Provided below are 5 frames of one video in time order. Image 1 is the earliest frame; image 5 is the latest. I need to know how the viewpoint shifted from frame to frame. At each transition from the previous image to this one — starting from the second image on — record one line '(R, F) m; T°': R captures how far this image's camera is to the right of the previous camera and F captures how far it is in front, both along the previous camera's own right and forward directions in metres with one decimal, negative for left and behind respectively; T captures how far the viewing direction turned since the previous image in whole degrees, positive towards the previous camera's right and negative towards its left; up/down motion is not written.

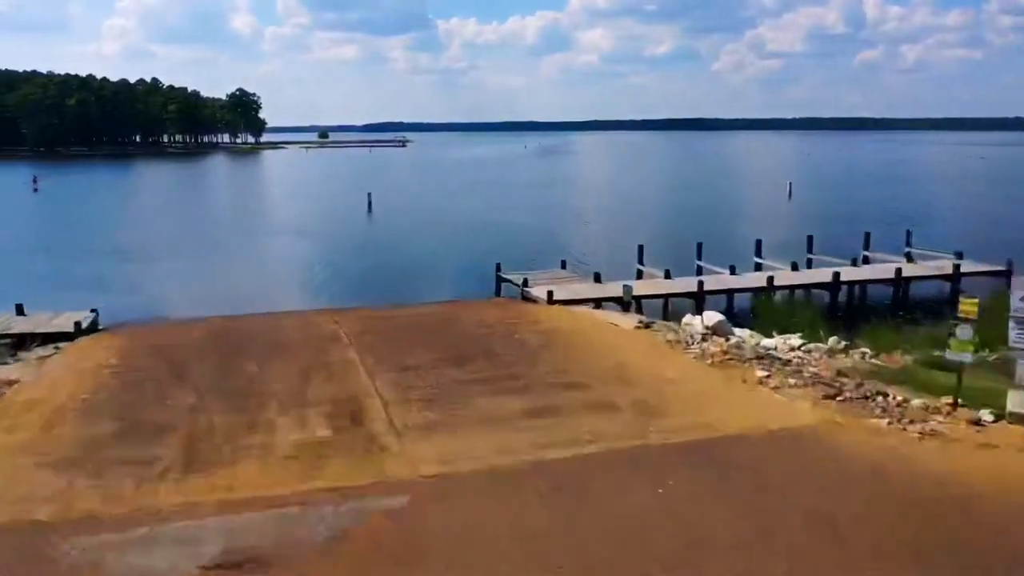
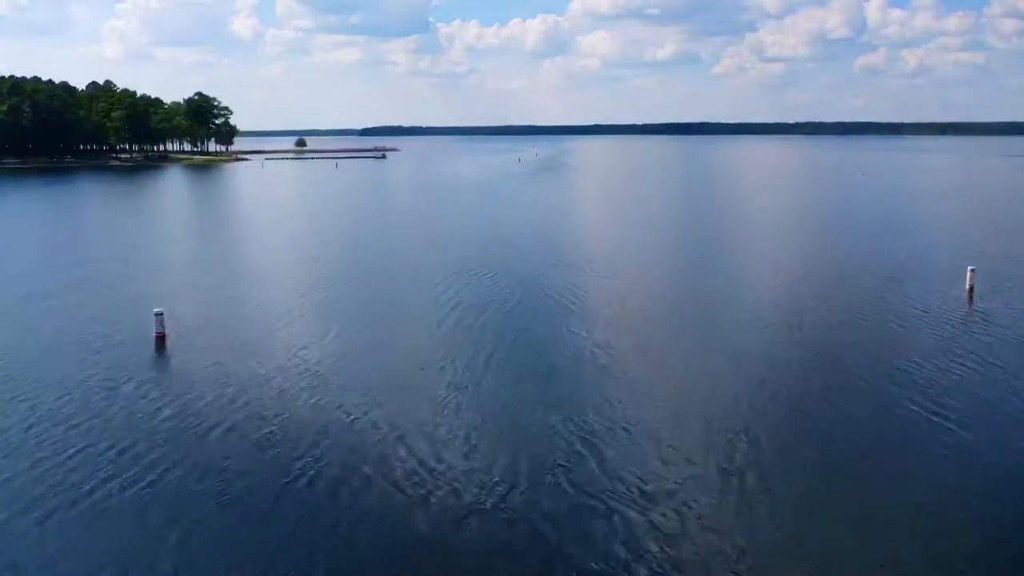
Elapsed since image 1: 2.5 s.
(+0.8, +10.3) m; 0°
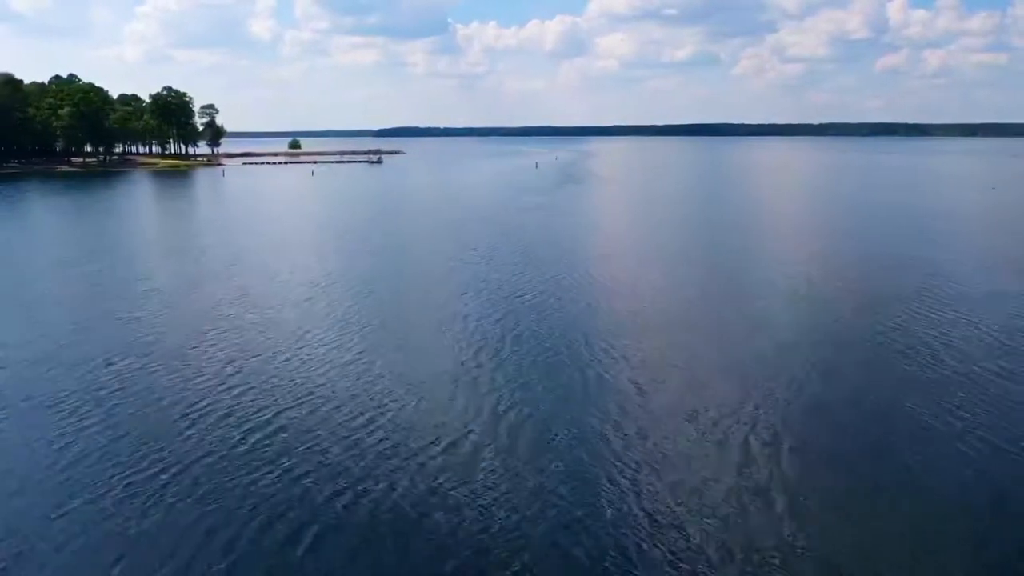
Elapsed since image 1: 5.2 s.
(+0.4, +11.5) m; -1°
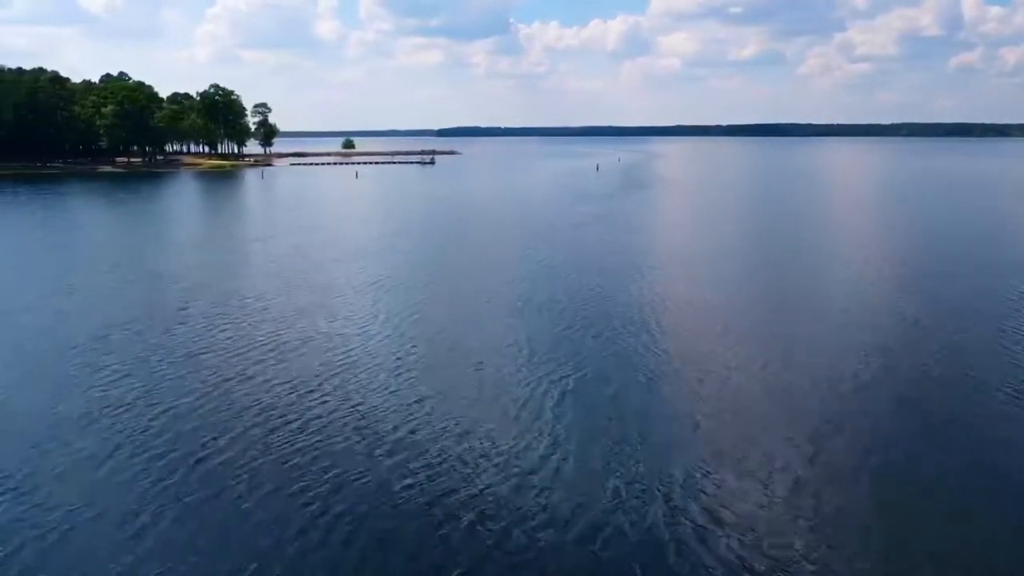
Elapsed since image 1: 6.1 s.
(0.0, +4.6) m; -4°
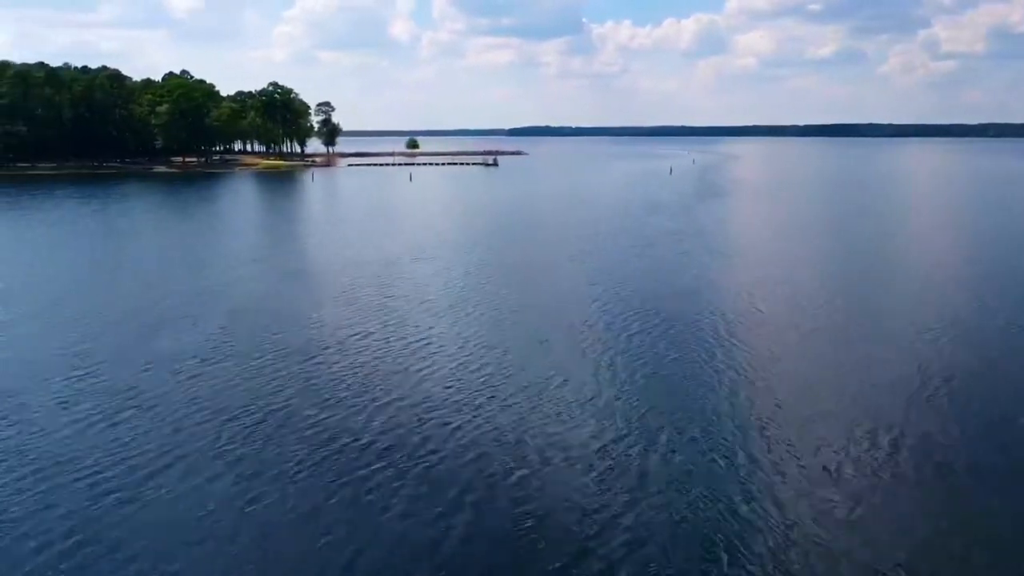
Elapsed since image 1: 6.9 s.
(+0.3, +4.0) m; -5°
